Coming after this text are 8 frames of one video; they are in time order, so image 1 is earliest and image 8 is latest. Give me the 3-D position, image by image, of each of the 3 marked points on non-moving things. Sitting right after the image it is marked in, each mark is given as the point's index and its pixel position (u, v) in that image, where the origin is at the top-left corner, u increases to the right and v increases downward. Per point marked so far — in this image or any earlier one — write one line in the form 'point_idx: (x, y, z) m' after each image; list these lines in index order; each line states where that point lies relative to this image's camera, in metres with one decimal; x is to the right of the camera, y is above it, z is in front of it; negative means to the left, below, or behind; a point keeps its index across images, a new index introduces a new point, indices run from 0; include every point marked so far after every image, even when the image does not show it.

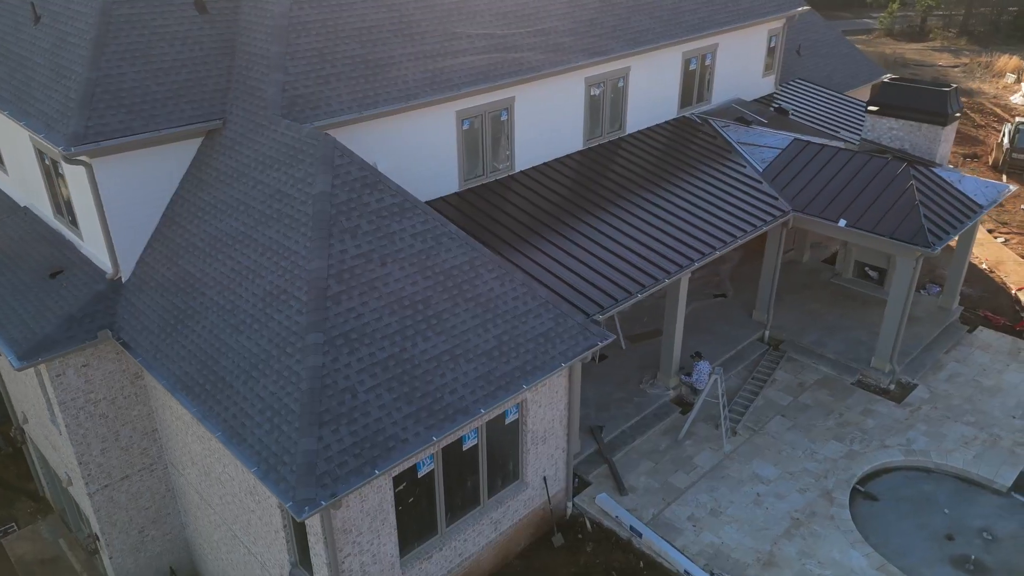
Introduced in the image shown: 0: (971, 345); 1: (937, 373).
0: (+10.3, -1.3, +17.7) m
1: (+9.0, -1.8, +16.8) m
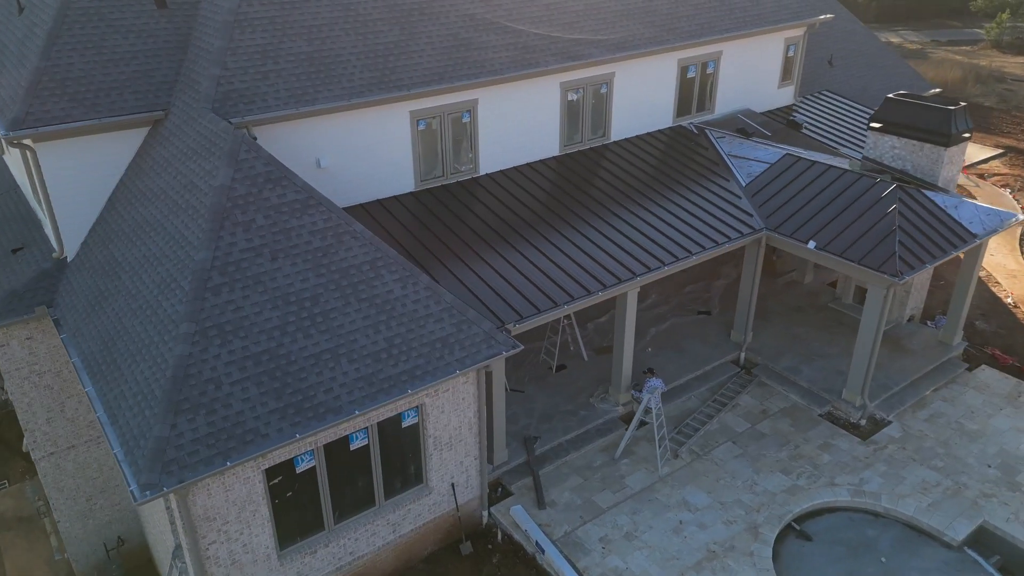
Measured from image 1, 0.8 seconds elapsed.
0: (+9.4, -2.0, +16.4) m
1: (+8.0, -2.4, +15.6) m
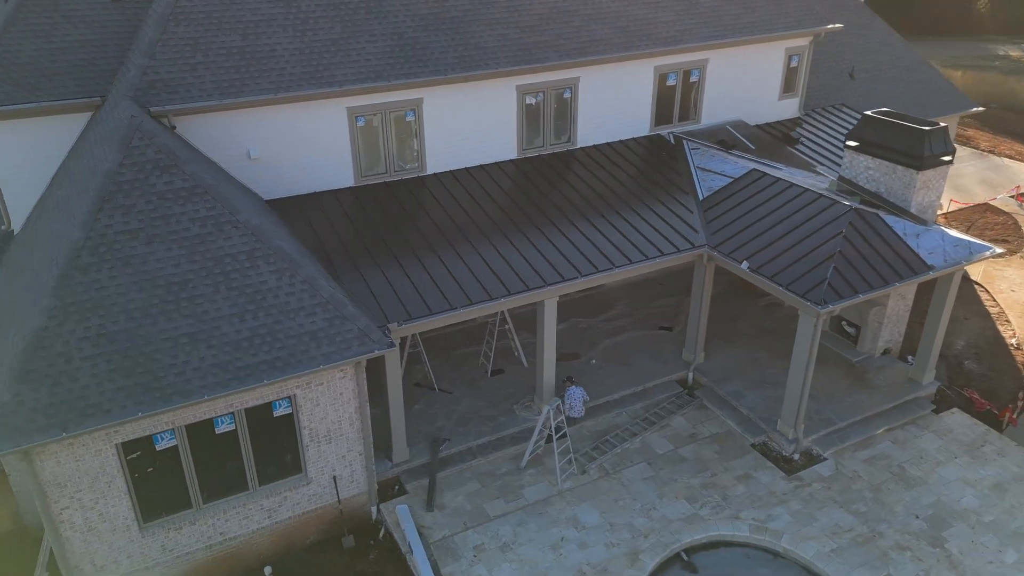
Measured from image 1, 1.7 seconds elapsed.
0: (+8.0, -2.7, +15.2) m
1: (+6.4, -3.0, +14.6) m
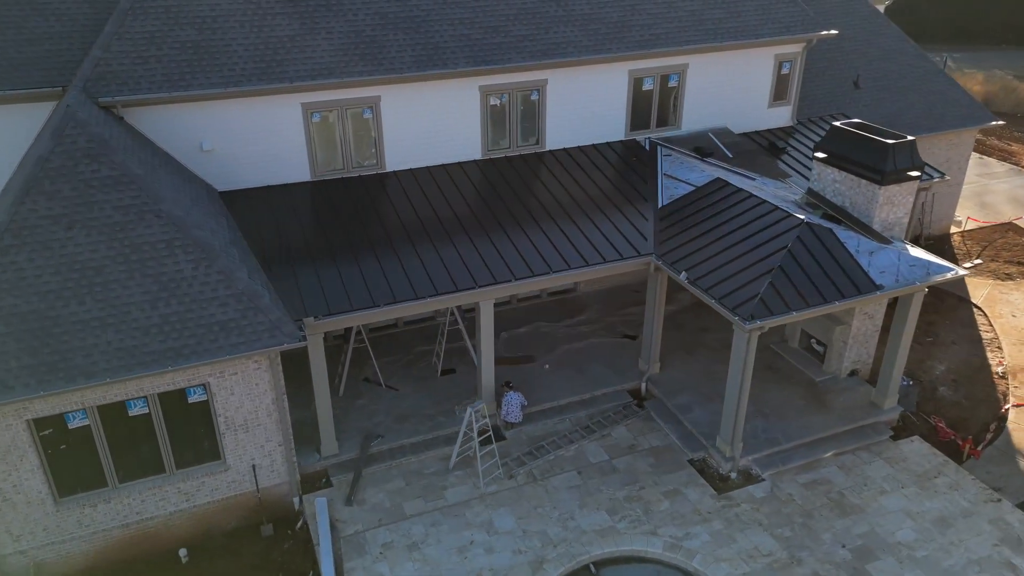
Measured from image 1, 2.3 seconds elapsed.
0: (+6.7, -3.0, +14.6) m
1: (+5.1, -3.3, +14.1) m
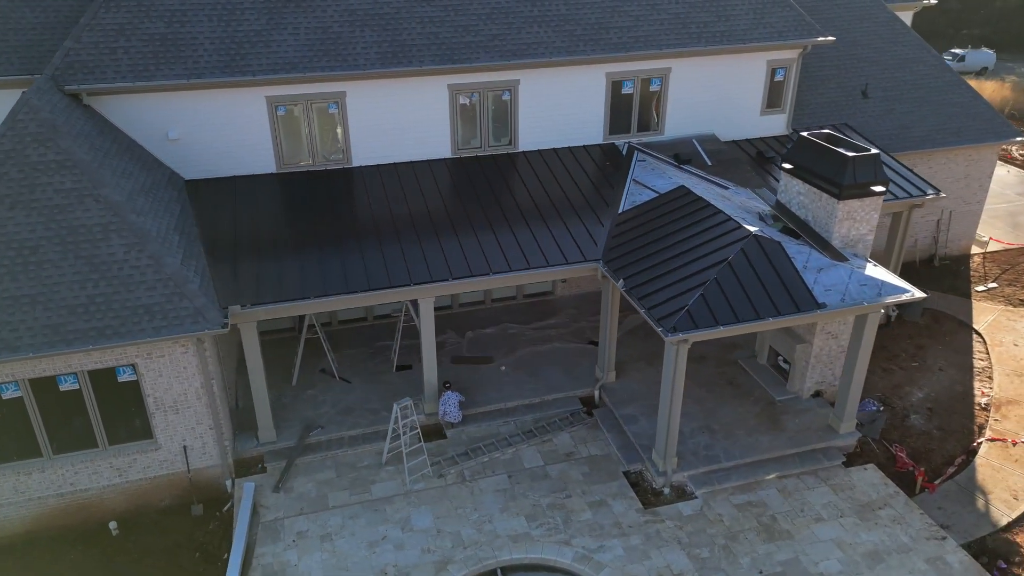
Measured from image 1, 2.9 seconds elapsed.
0: (+5.5, -3.4, +13.9) m
1: (+3.9, -3.5, +13.6) m
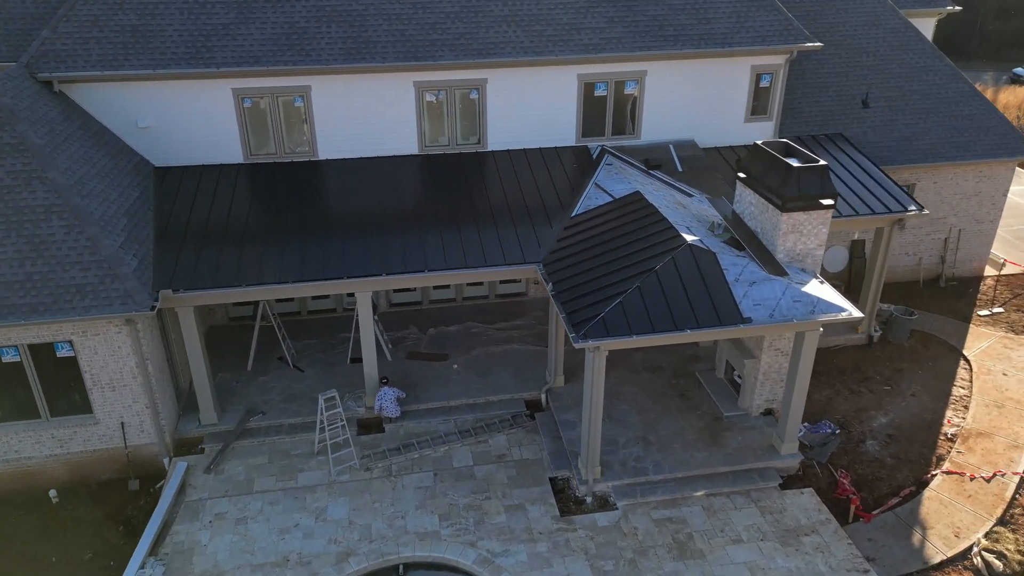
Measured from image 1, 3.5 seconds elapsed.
0: (+4.1, -3.6, +13.4) m
1: (+2.5, -3.7, +13.3) m
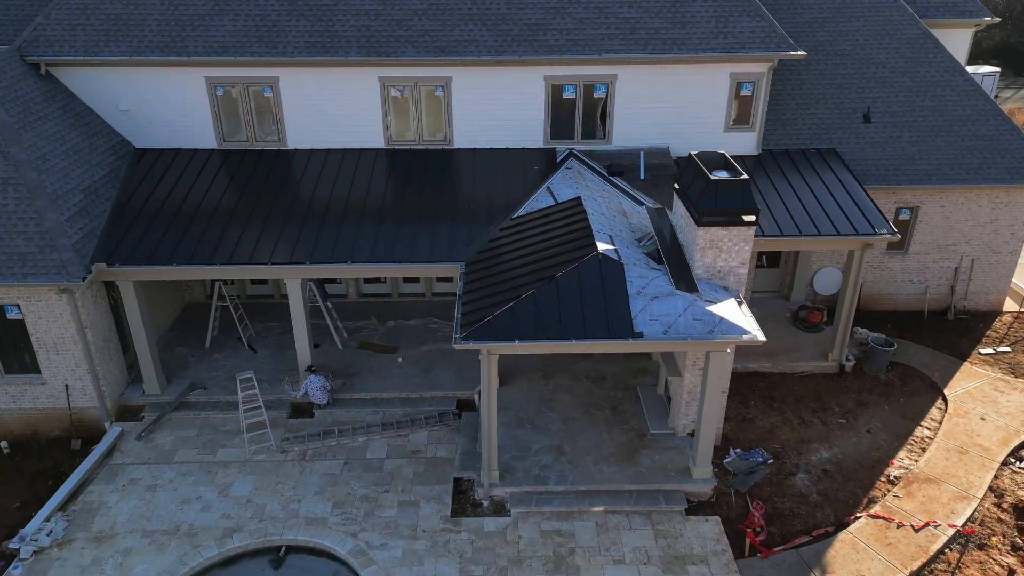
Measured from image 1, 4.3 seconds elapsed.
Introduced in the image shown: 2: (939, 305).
0: (+2.3, -3.8, +13.0) m
1: (+0.6, -3.8, +13.0) m
2: (+10.6, -0.4, +19.6) m
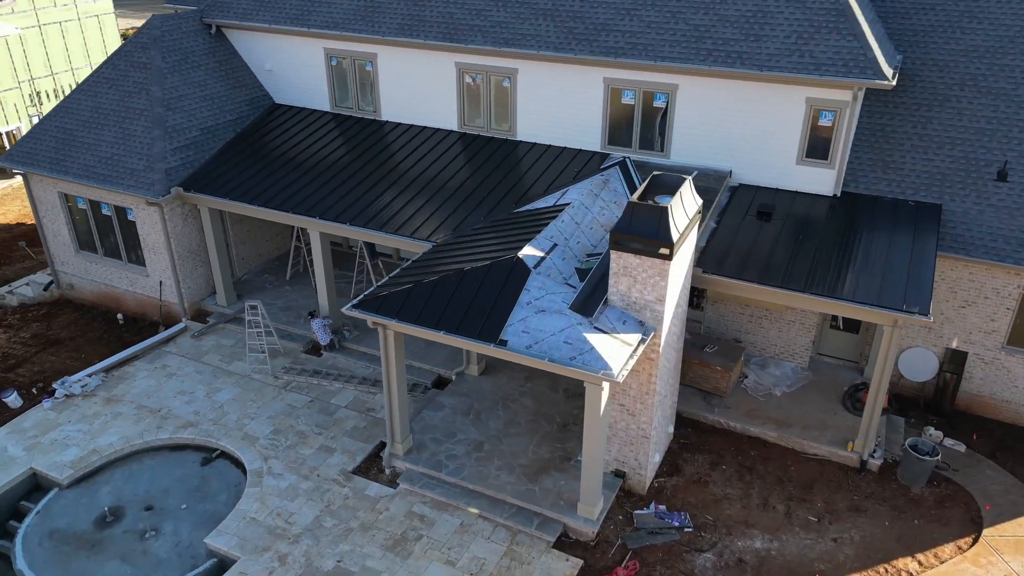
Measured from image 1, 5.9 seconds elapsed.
0: (0.0, -4.0, +12.5) m
1: (-1.4, -3.6, +13.2) m
2: (+10.8, -2.7, +15.0) m
